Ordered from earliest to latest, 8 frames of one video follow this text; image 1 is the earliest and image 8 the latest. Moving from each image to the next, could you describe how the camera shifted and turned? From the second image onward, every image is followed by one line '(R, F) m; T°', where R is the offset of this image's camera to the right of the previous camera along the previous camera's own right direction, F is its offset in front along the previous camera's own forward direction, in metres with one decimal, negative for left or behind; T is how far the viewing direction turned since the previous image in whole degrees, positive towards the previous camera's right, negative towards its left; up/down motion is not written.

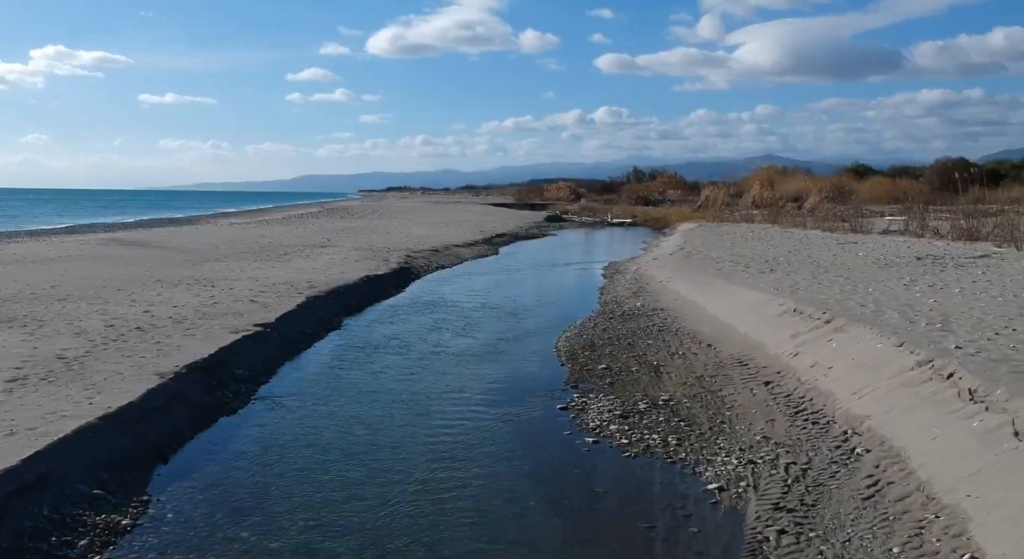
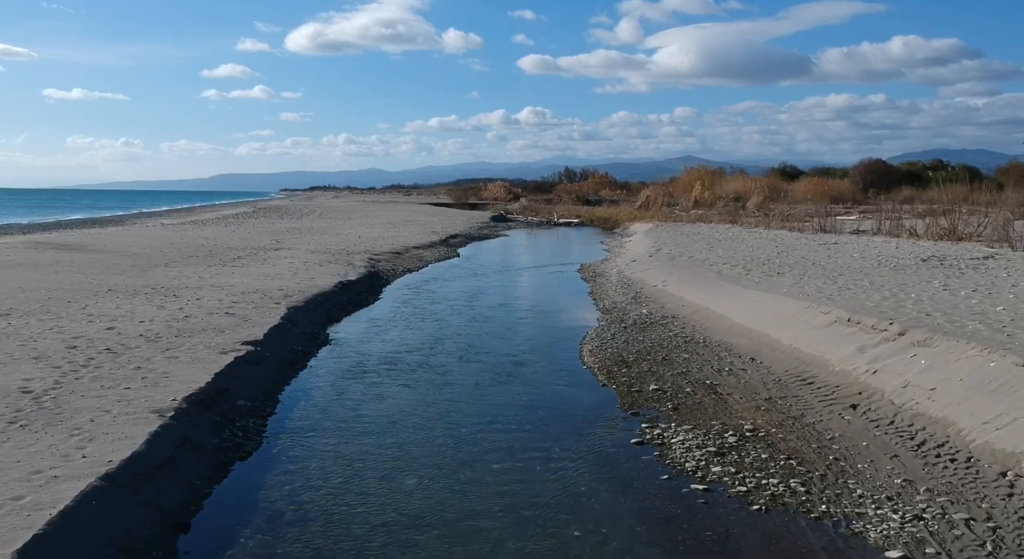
(-1.3, +1.4) m; +5°
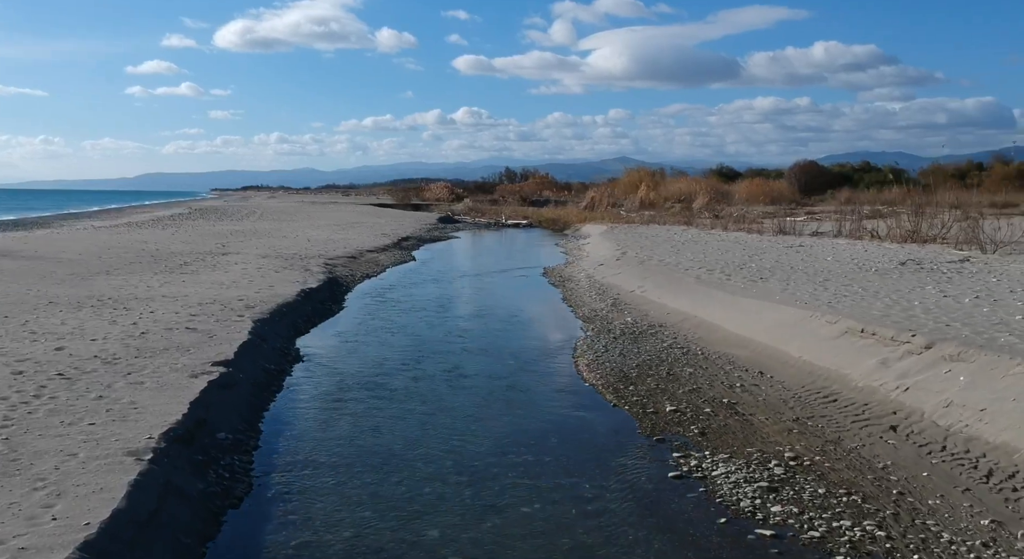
(-0.7, +0.9) m; +4°
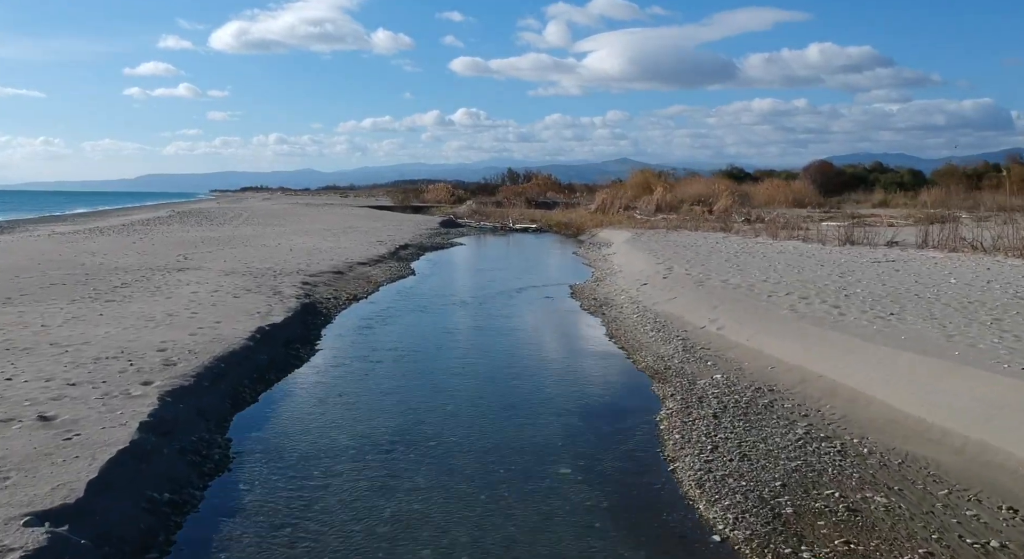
(-0.5, +4.7) m; 0°
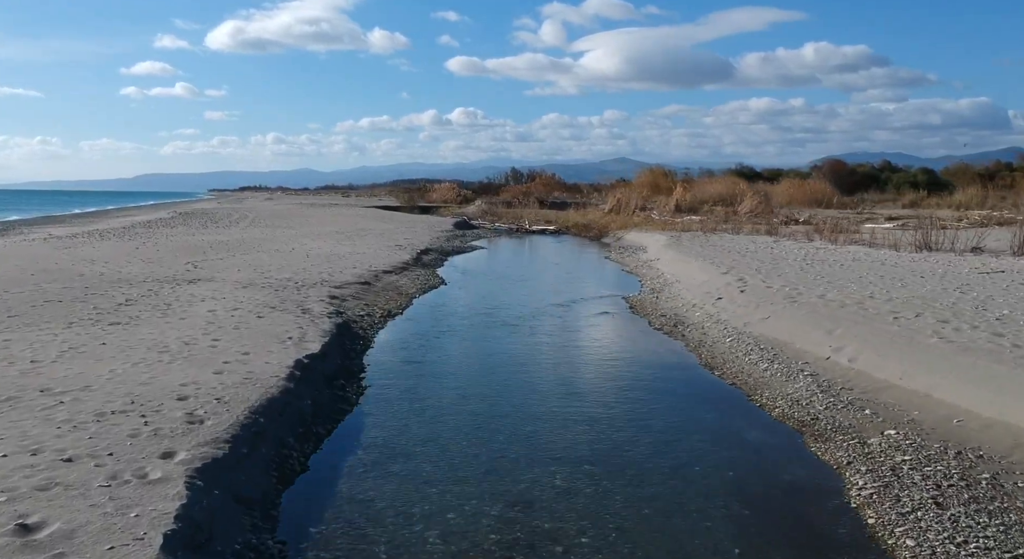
(-1.2, +2.4) m; 0°
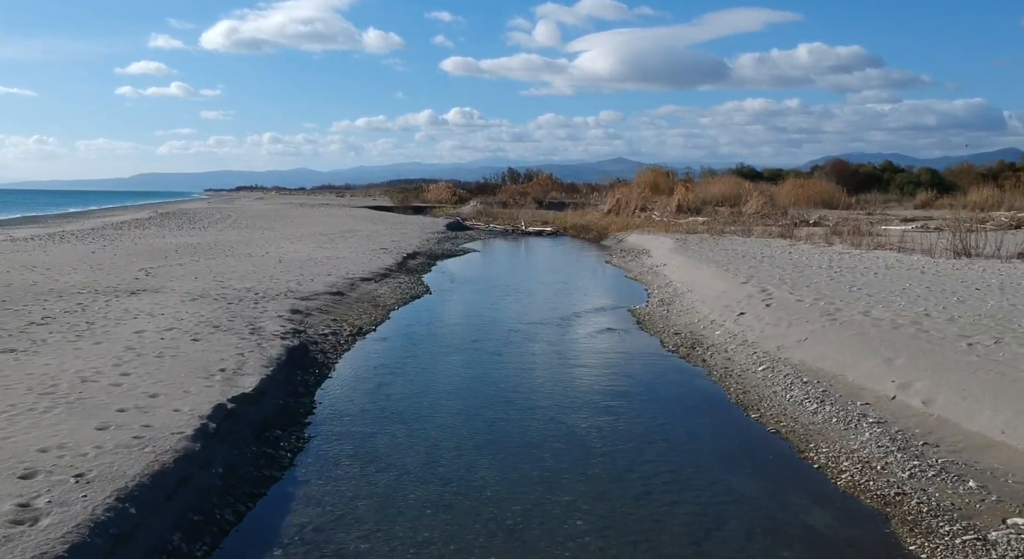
(+0.1, +2.4) m; 0°
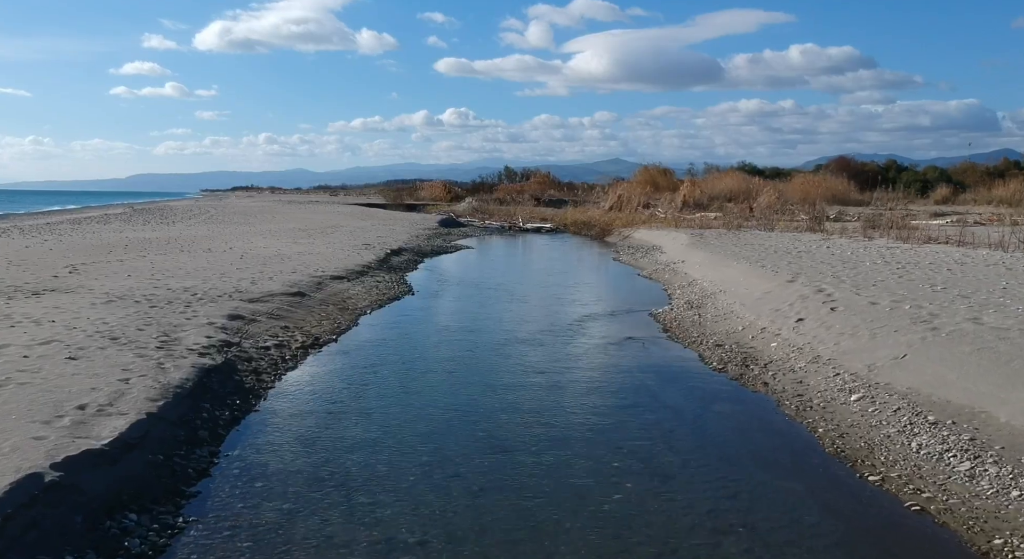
(0.0, +3.3) m; 0°
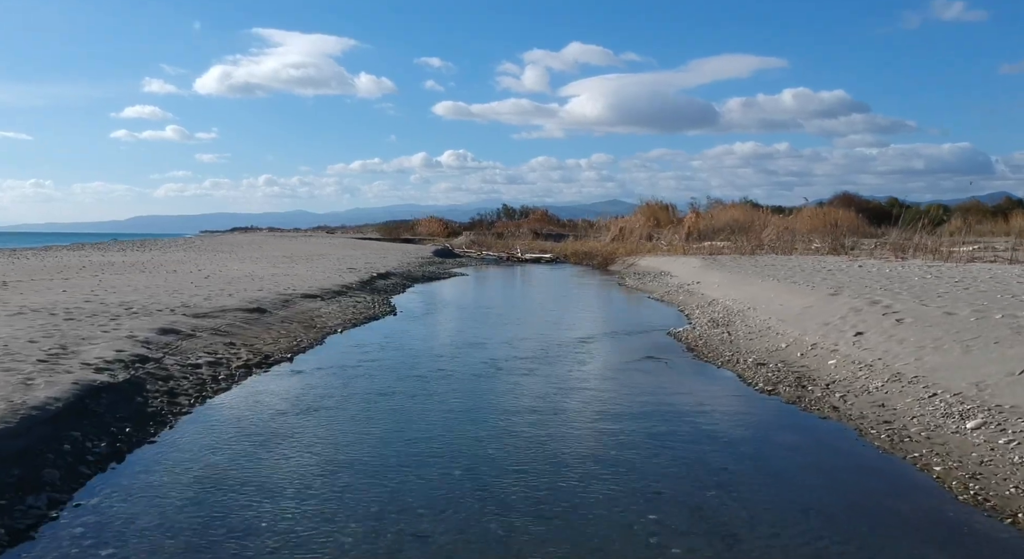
(0.0, +2.2) m; 0°
